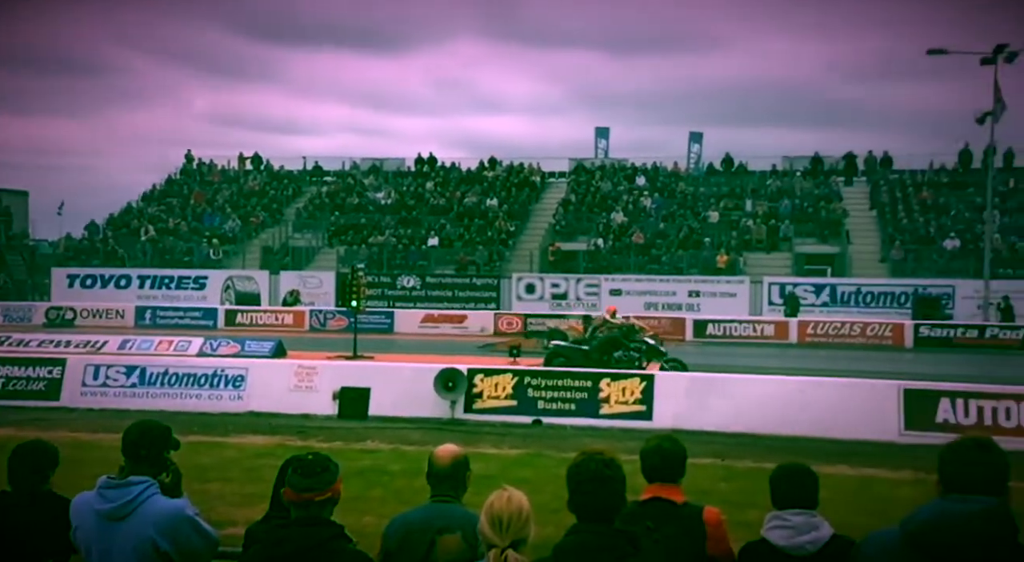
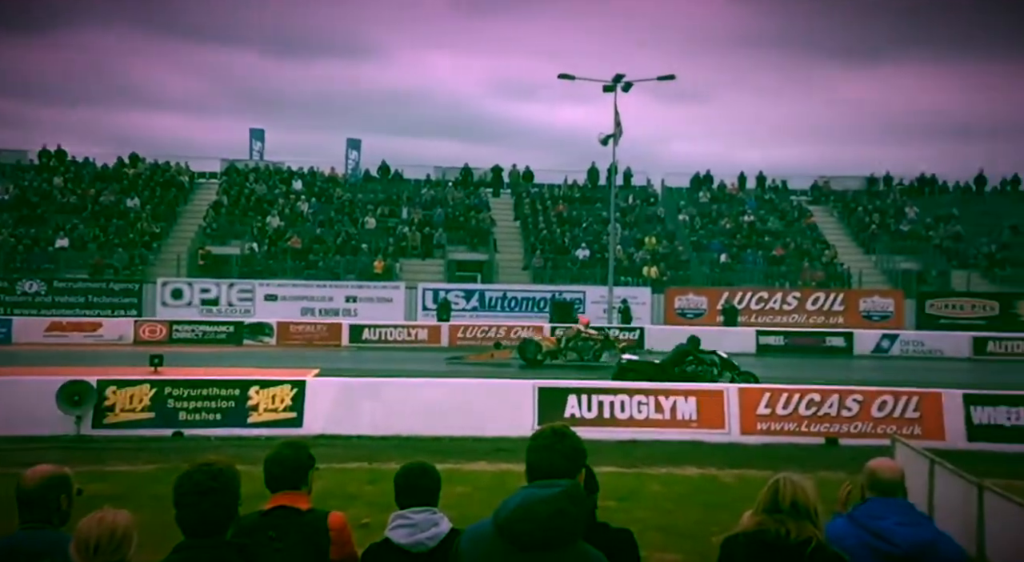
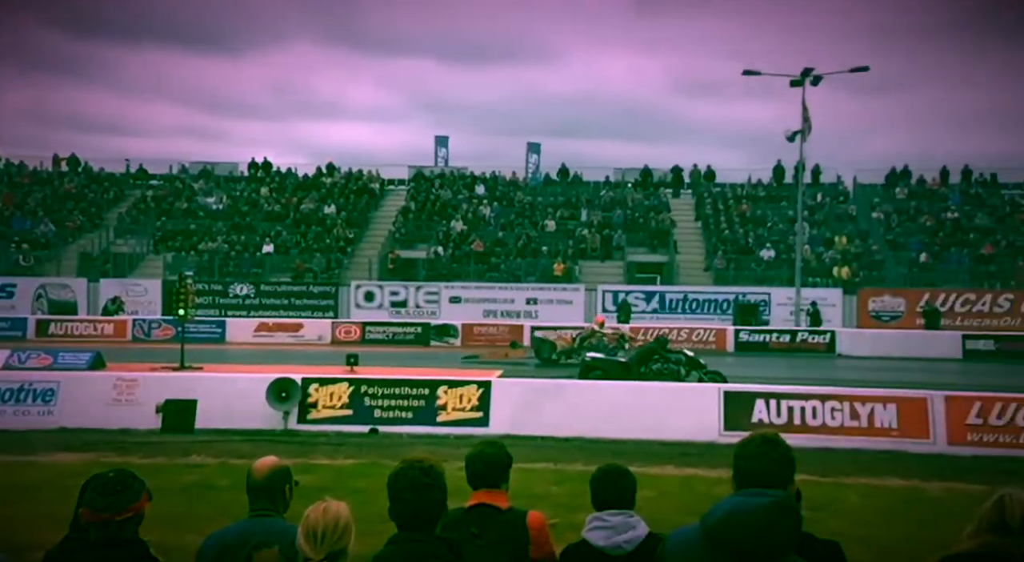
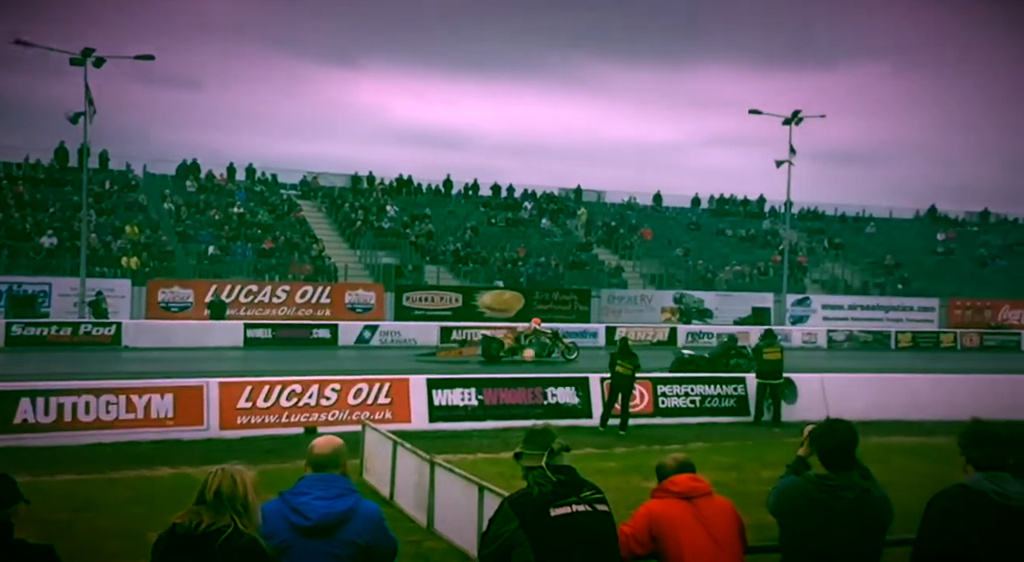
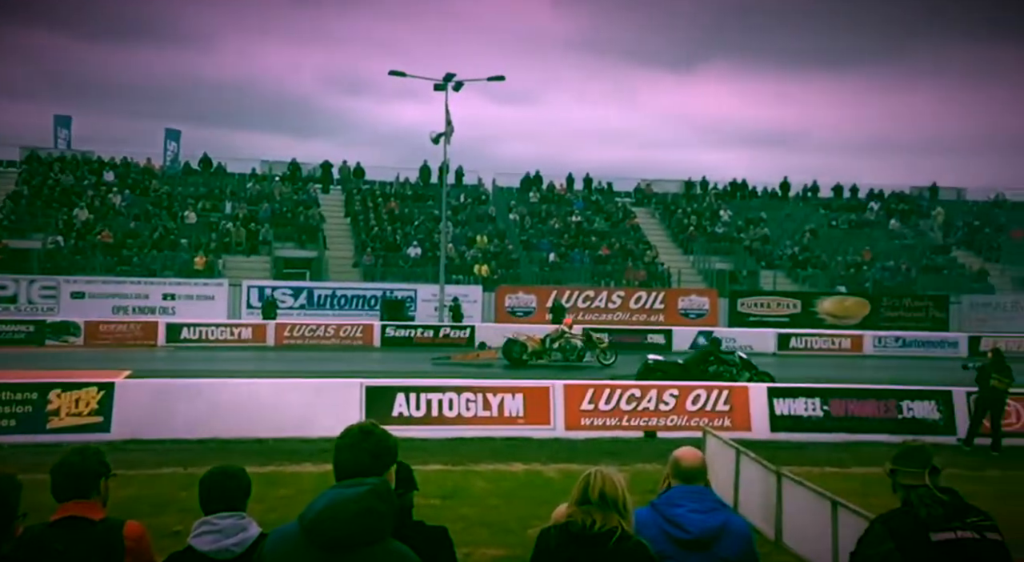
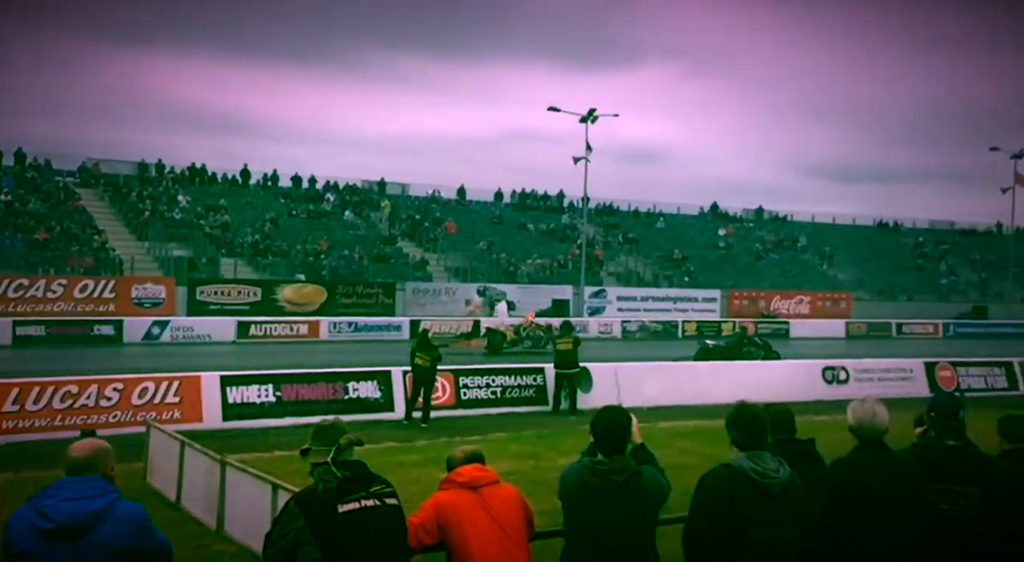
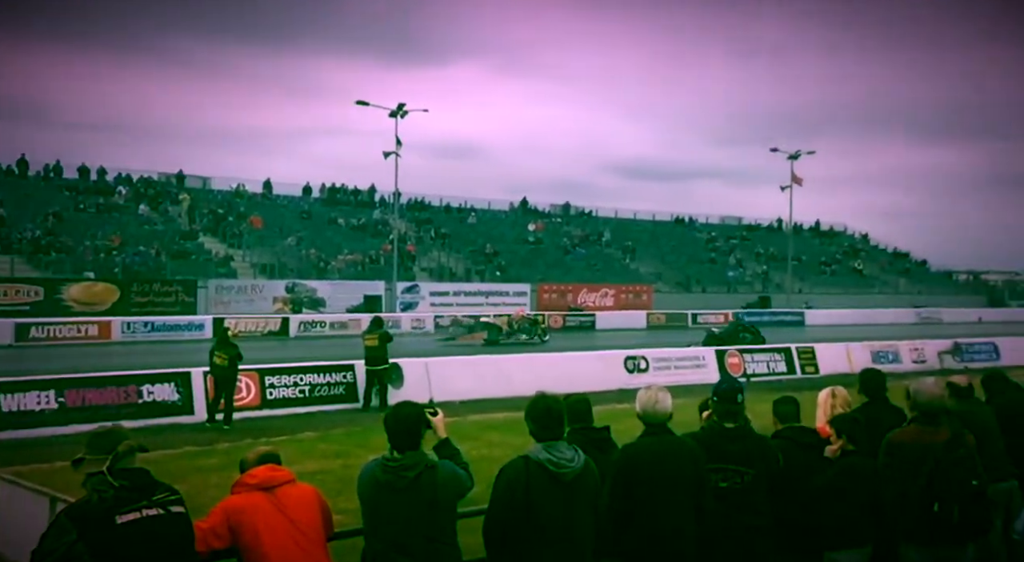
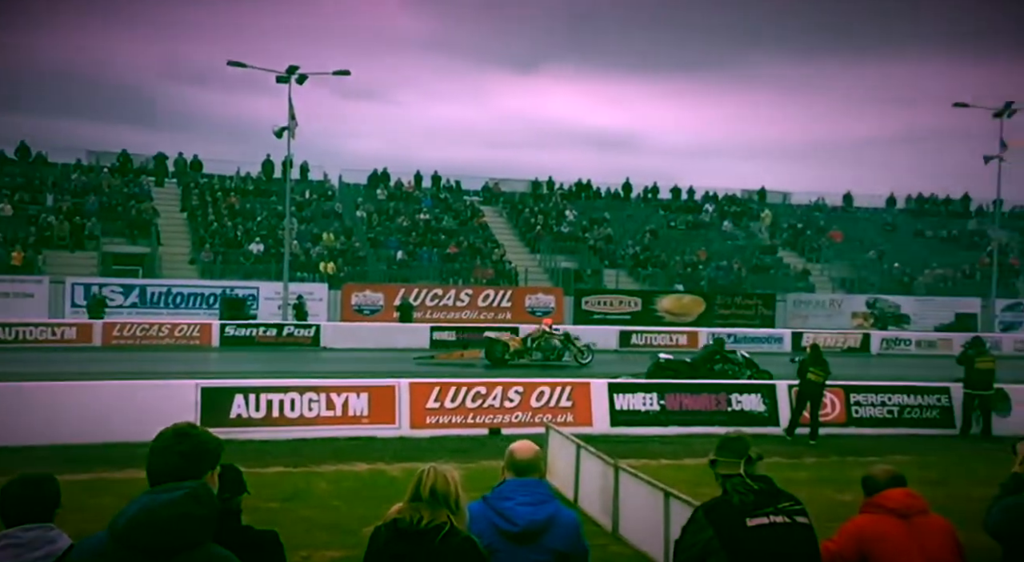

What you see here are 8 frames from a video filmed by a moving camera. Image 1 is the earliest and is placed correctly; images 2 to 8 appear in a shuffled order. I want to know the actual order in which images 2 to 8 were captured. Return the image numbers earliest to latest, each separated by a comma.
3, 2, 5, 8, 4, 6, 7
